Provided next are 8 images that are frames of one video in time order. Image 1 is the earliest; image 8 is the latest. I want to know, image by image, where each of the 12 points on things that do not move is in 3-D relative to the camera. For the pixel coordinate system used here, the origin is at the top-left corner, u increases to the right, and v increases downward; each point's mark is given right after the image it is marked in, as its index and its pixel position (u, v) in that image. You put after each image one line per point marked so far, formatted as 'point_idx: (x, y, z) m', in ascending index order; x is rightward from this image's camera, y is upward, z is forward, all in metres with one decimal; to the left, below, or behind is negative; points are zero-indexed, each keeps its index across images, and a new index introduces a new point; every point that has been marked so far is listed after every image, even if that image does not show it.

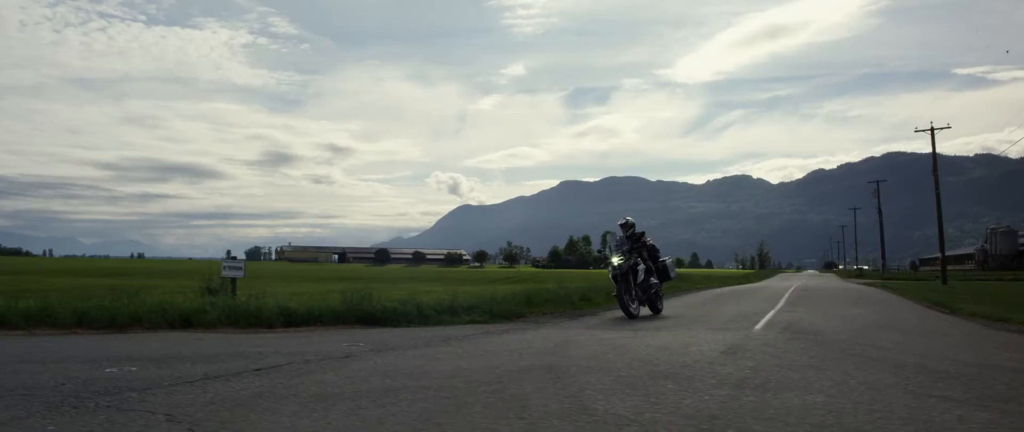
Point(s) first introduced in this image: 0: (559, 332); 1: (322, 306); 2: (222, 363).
0: (+0.8, -2.1, +14.8) m
1: (-3.9, -1.8, +16.7) m
2: (-3.3, -1.7, +9.4) m
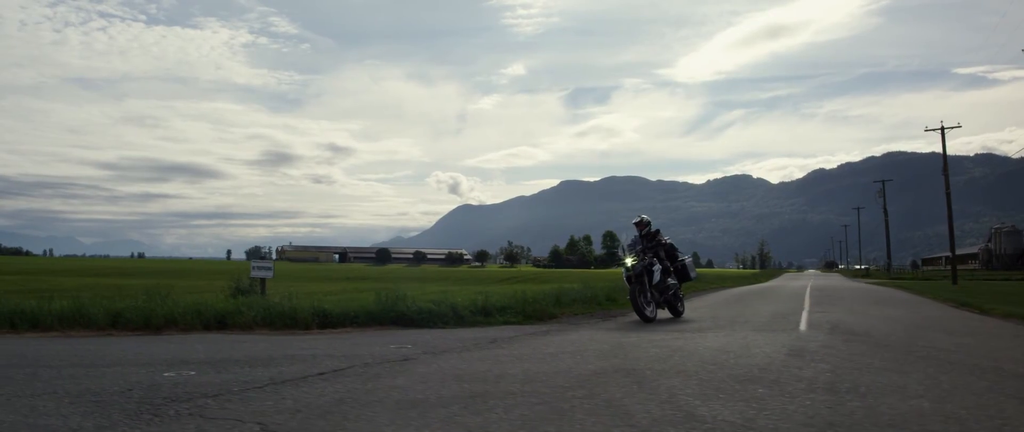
0: (+1.6, -2.1, +14.5) m
1: (-3.2, -1.8, +16.4) m
2: (-2.5, -1.7, +9.1) m
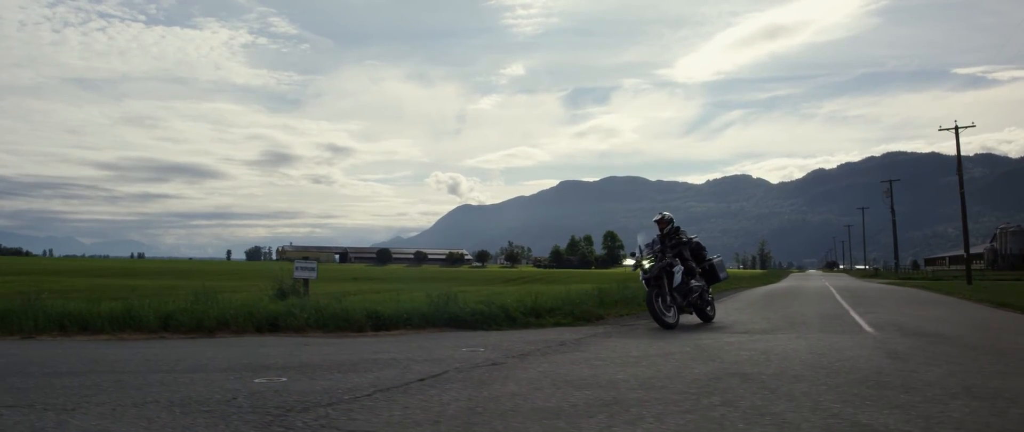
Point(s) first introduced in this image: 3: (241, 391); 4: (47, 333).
0: (+2.6, -2.1, +14.1) m
1: (-2.1, -1.8, +16.0) m
2: (-1.4, -1.7, +8.7) m
3: (-2.4, -1.6, +7.3) m
4: (-7.5, -1.9, +13.3) m
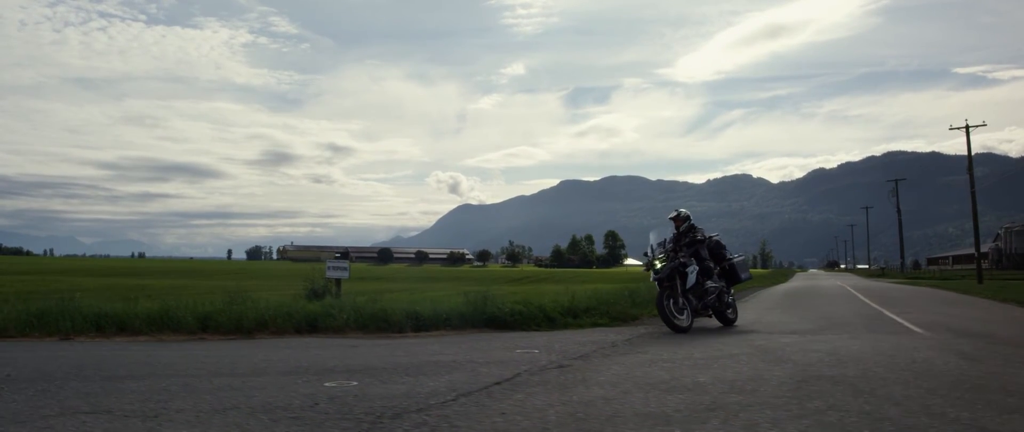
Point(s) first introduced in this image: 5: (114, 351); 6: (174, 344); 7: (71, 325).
0: (+3.4, -2.1, +13.8) m
1: (-1.3, -1.8, +15.7) m
2: (-0.7, -1.6, +8.4) m
3: (-1.6, -1.5, +7.0) m
4: (-6.7, -1.9, +13.0) m
5: (-5.2, -1.8, +10.9) m
6: (-5.0, -1.9, +12.2) m
7: (-7.0, -1.8, +13.1) m
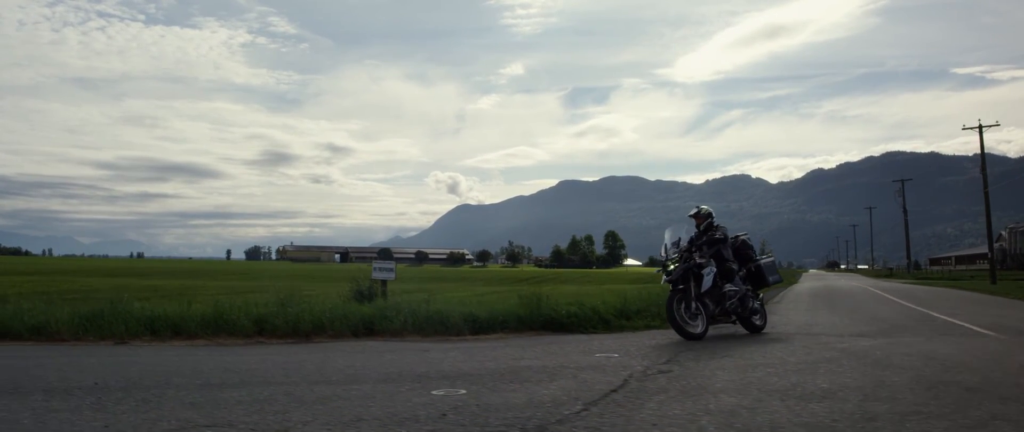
0: (+4.4, -2.0, +13.4) m
1: (-0.3, -1.8, +15.3) m
2: (+0.4, -1.6, +8.0) m
3: (-0.6, -1.5, +6.6) m
4: (-5.7, -1.9, +12.6) m
5: (-4.1, -1.8, +10.5) m
6: (-4.0, -1.9, +11.8) m
7: (-6.0, -1.7, +12.7) m
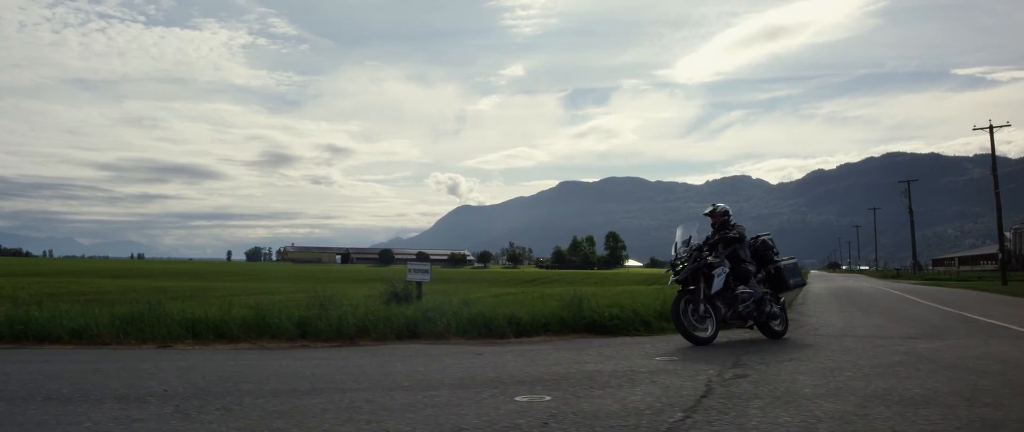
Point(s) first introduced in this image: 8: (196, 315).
0: (+5.2, -2.0, +13.1) m
1: (+0.5, -1.8, +15.0) m
2: (+1.1, -1.6, +7.7) m
3: (+0.2, -1.5, +6.3) m
4: (-4.9, -1.9, +12.3) m
5: (-3.4, -1.8, +10.3) m
6: (-3.2, -1.9, +11.6) m
7: (-5.2, -1.7, +12.4) m
8: (-5.1, -1.6, +13.2) m
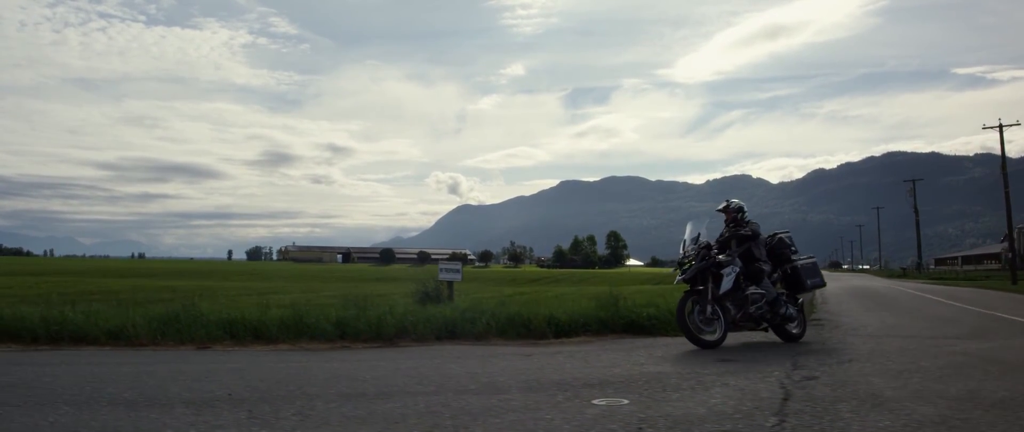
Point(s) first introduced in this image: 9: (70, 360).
0: (+5.8, -2.0, +12.9) m
1: (+1.1, -1.7, +14.8) m
2: (+1.8, -1.6, +7.5) m
3: (+0.9, -1.5, +6.1) m
4: (-4.3, -1.9, +12.1) m
5: (-2.7, -1.8, +10.0) m
6: (-2.6, -1.9, +11.3) m
7: (-4.6, -1.7, +12.2) m
8: (-4.4, -1.6, +13.0) m
9: (-5.2, -1.7, +9.8) m
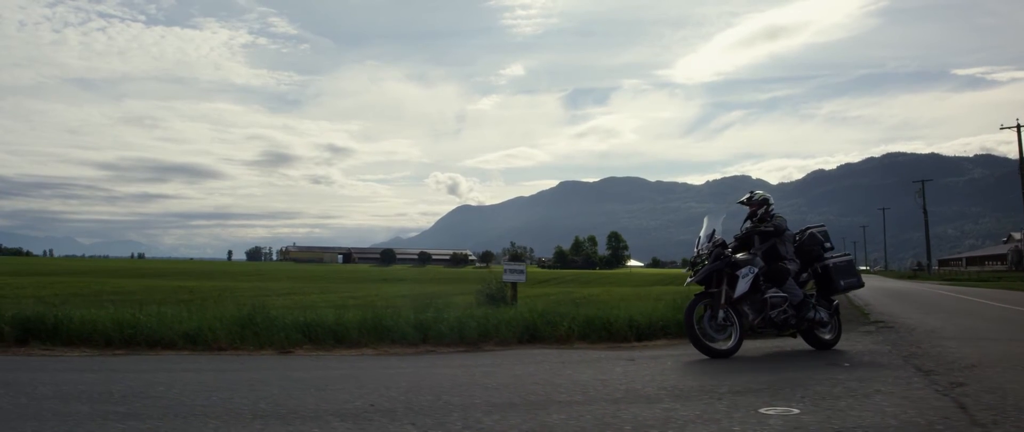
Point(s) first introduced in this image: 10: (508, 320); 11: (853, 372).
0: (+7.1, -2.0, +12.4) m
1: (+2.4, -1.7, +14.3) m
2: (+3.1, -1.6, +7.0) m
3: (+2.2, -1.5, +5.6) m
4: (-3.0, -1.8, +11.6) m
5: (-1.4, -1.7, +9.6) m
6: (-1.3, -1.8, +10.9) m
7: (-3.3, -1.7, +11.7) m
8: (-3.1, -1.6, +12.5) m
9: (-3.9, -1.7, +9.3) m
10: (-0.1, -1.6, +13.1) m
11: (+3.6, -1.7, +9.1) m
